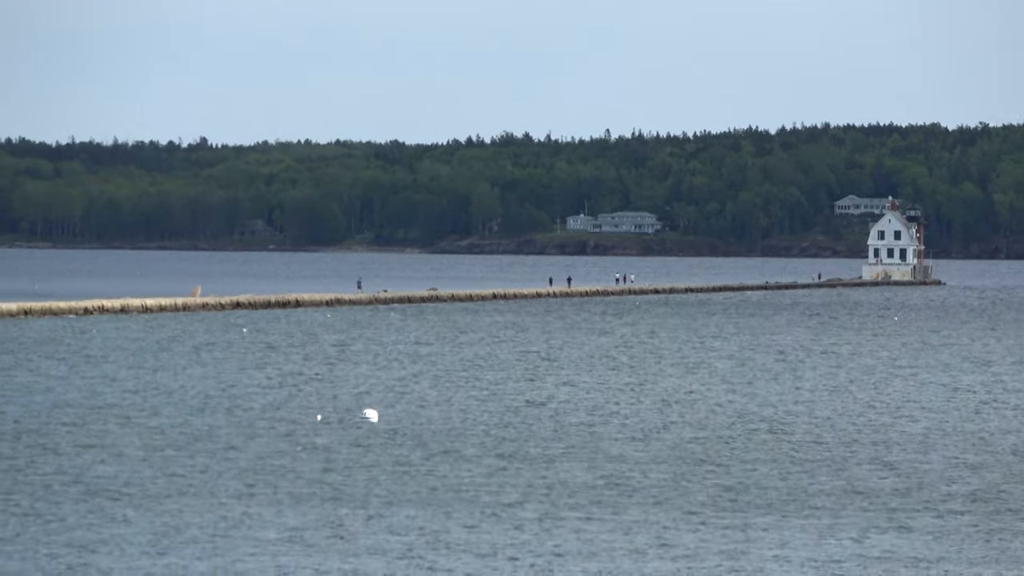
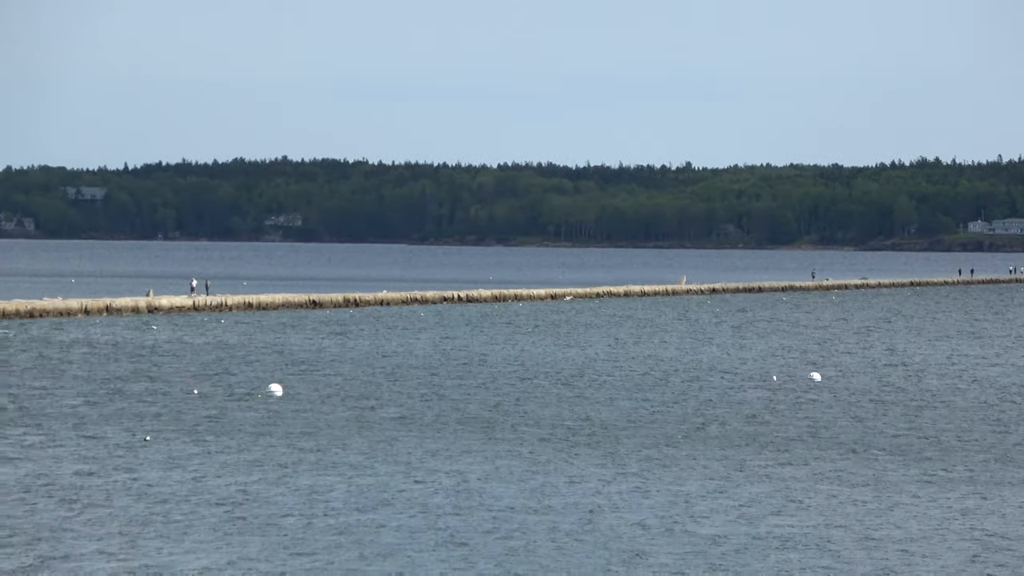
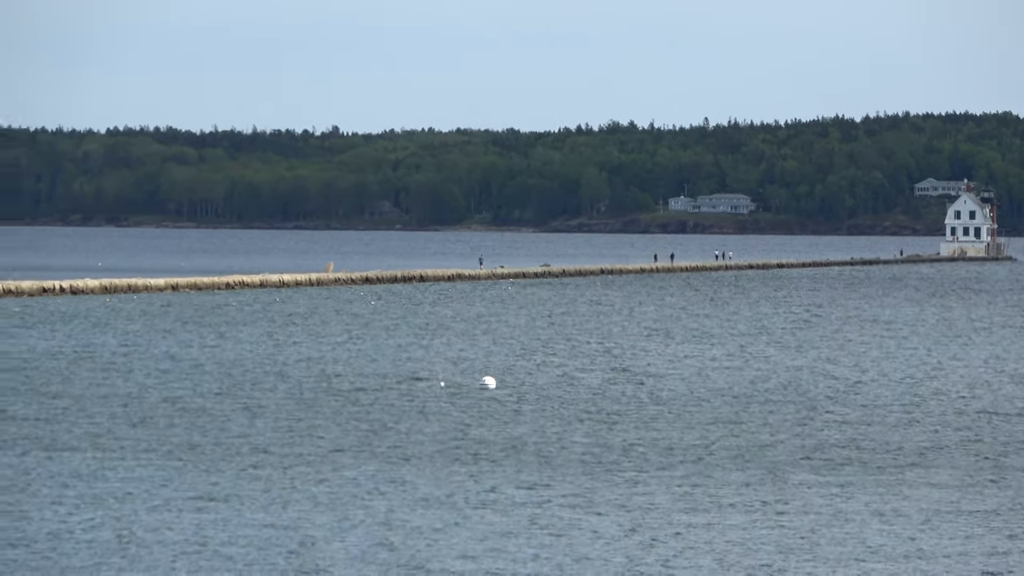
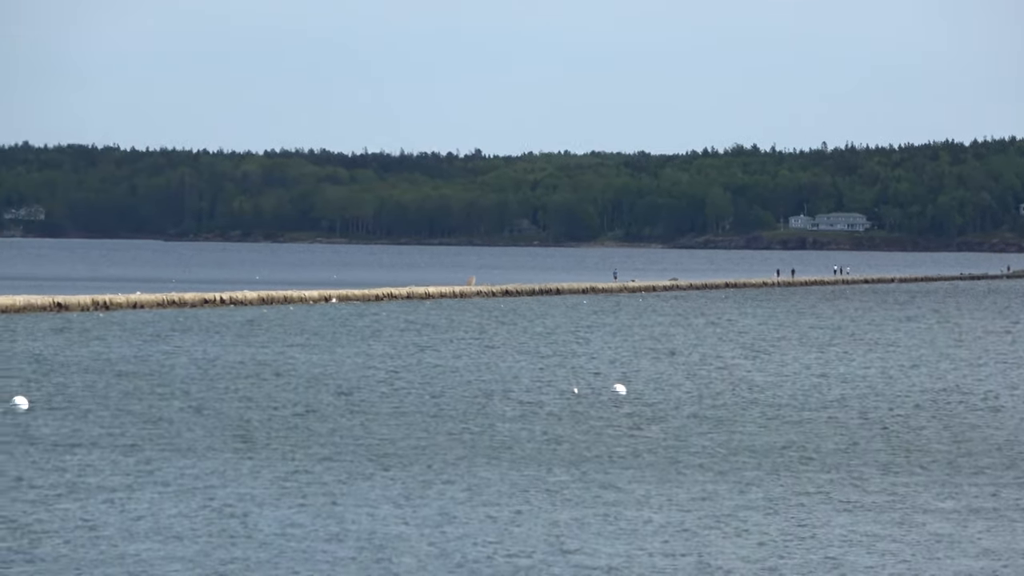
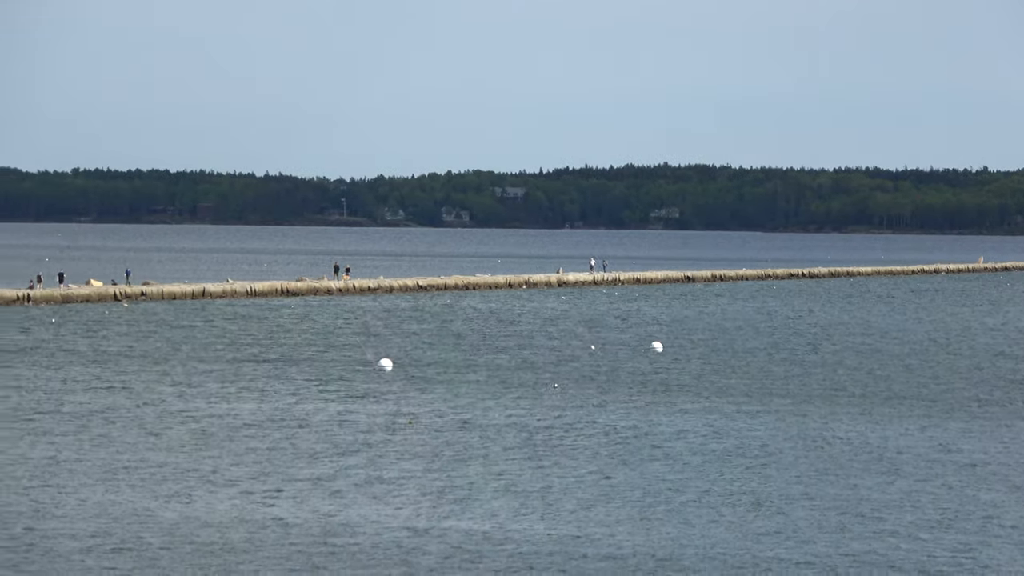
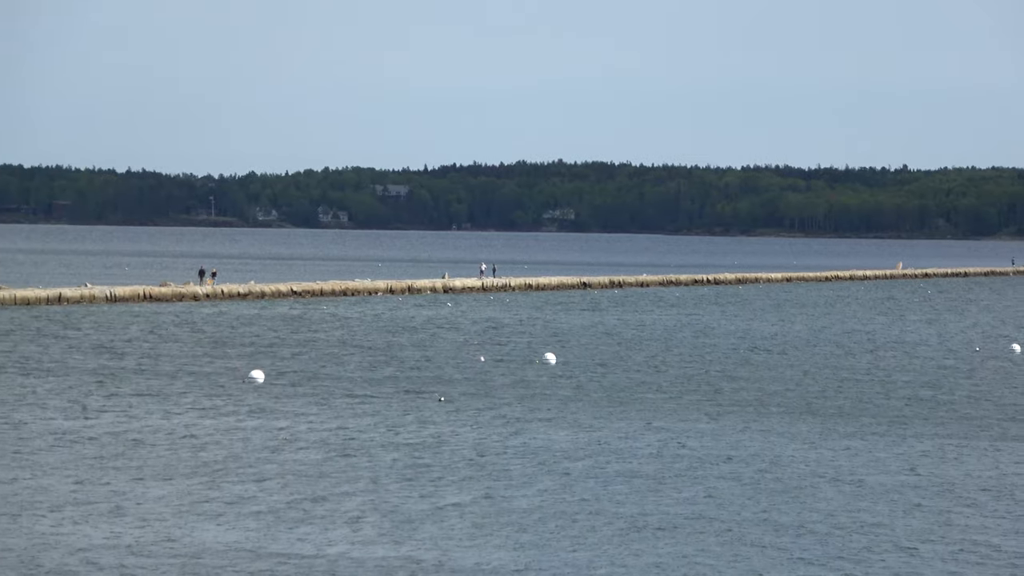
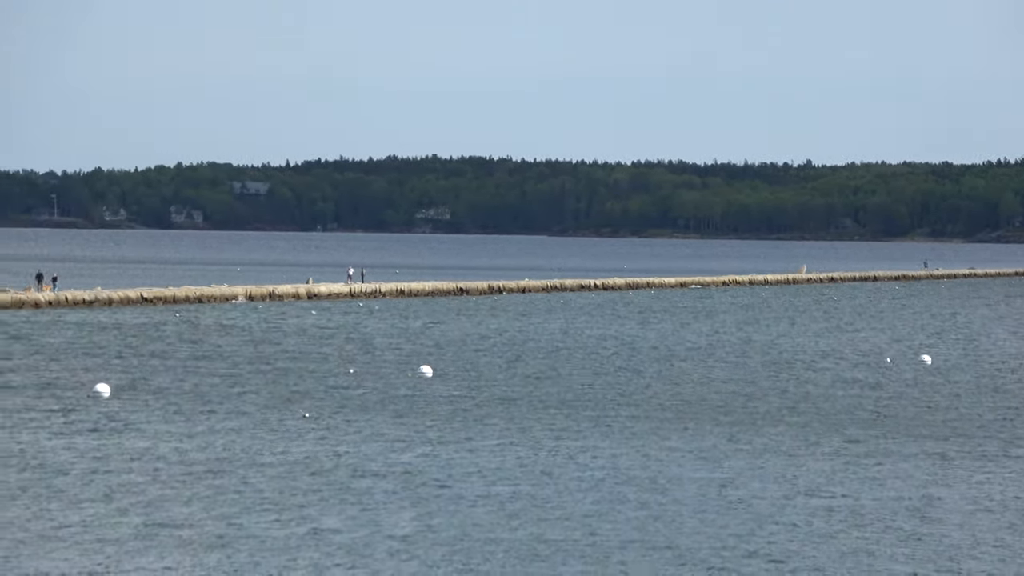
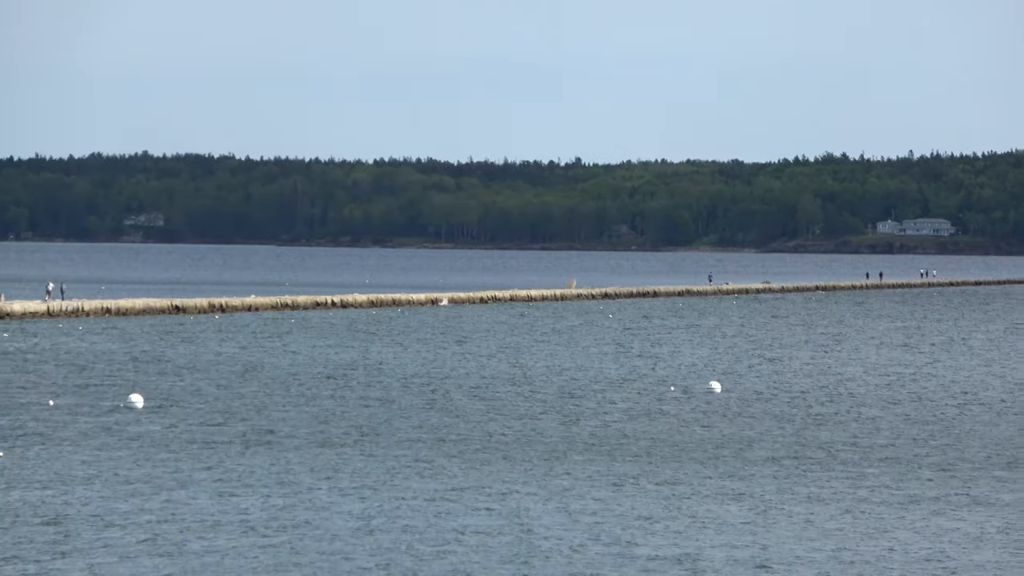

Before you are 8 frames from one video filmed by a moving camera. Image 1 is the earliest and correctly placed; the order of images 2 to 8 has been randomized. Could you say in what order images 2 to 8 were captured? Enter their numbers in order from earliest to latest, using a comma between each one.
3, 4, 8, 2, 7, 6, 5
